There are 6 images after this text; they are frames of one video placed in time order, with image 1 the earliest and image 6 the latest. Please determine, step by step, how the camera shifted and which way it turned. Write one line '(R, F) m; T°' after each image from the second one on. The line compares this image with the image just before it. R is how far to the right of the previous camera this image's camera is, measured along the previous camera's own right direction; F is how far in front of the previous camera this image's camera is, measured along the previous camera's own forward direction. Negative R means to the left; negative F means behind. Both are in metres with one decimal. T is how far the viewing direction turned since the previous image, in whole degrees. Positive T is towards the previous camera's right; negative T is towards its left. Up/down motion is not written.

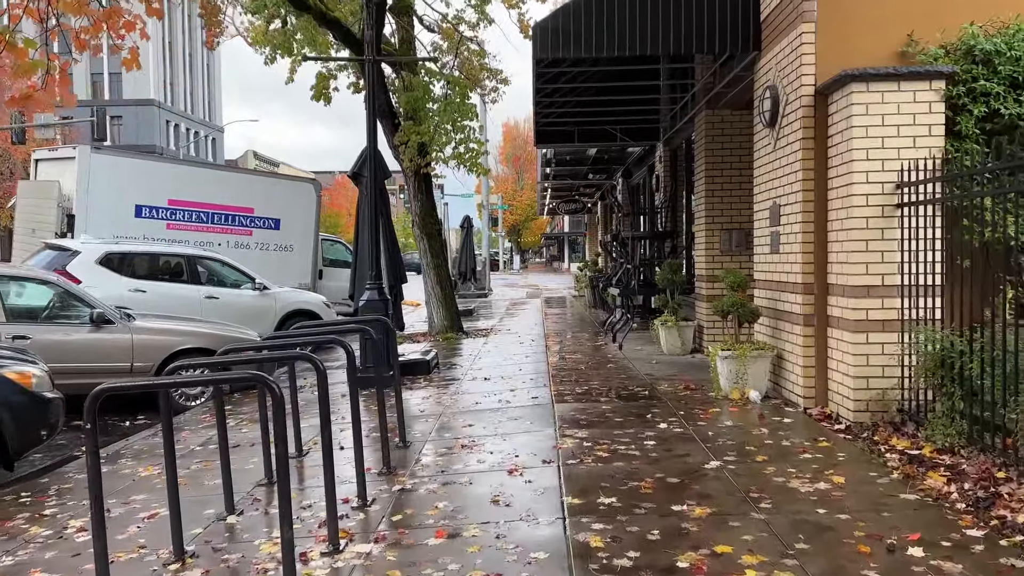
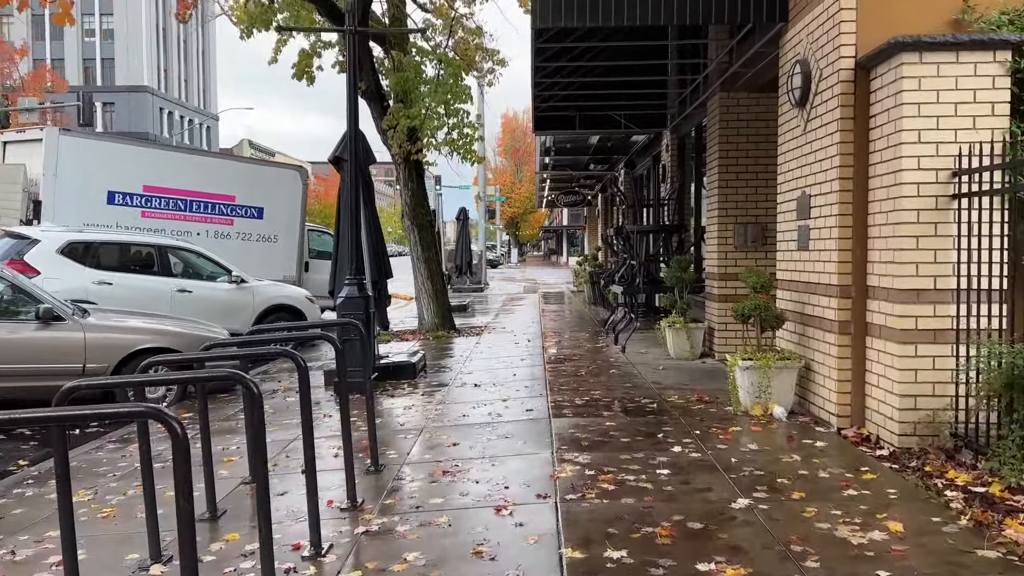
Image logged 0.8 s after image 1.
(0.0, +0.8) m; 0°
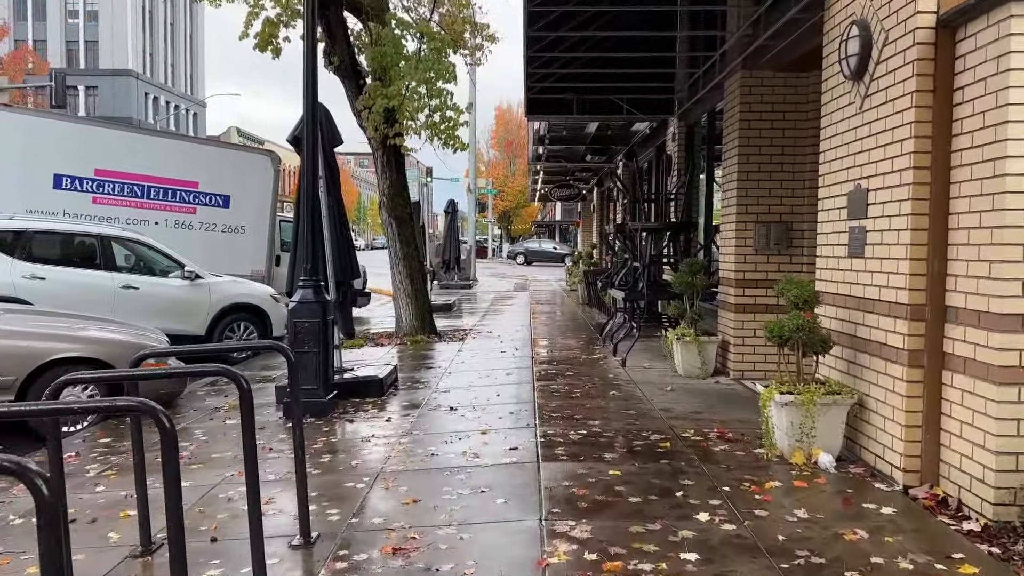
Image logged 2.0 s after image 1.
(+0.1, +1.2) m; +1°
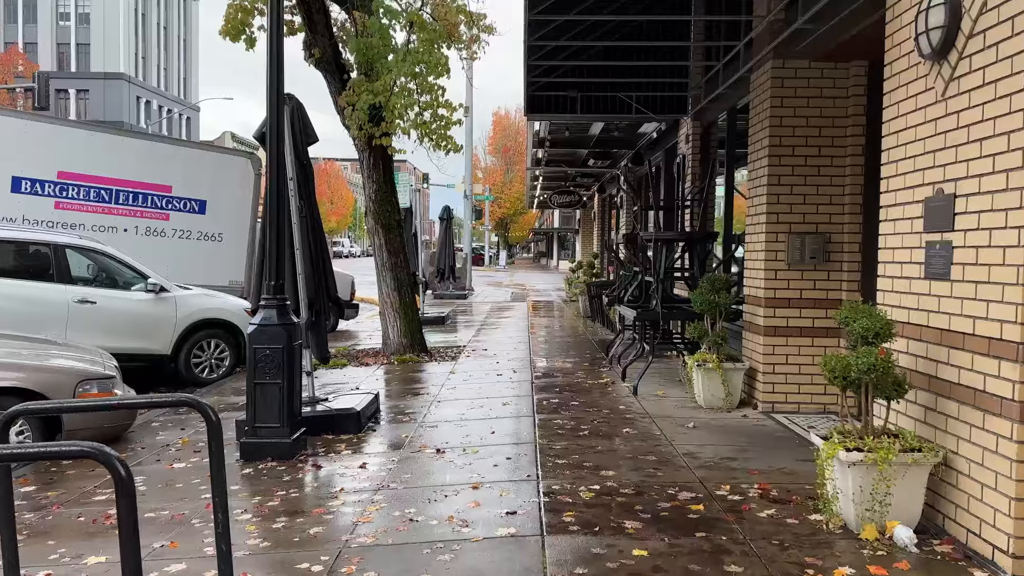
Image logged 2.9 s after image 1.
(0.0, +0.9) m; 0°
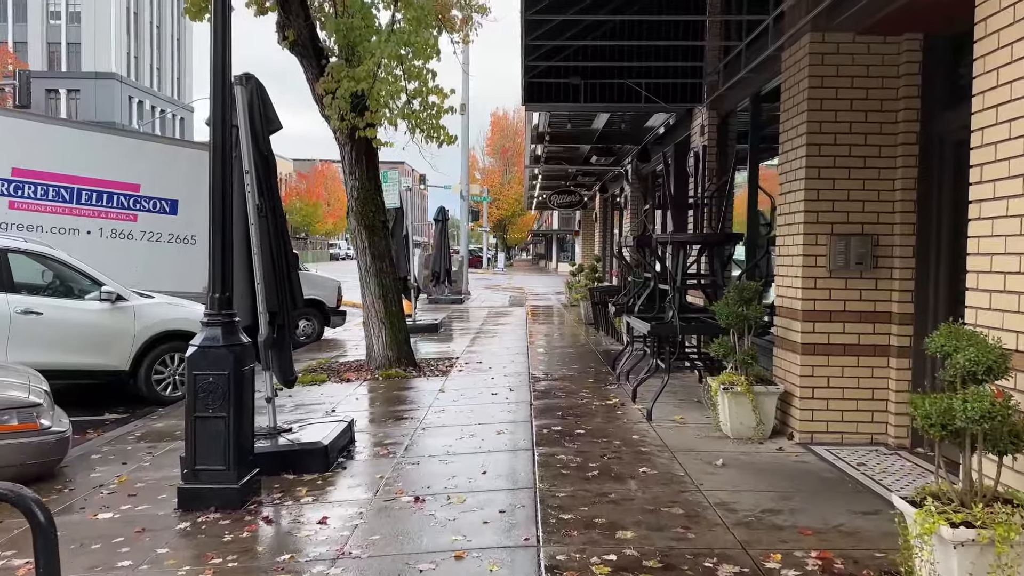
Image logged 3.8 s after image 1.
(0.0, +1.0) m; 0°
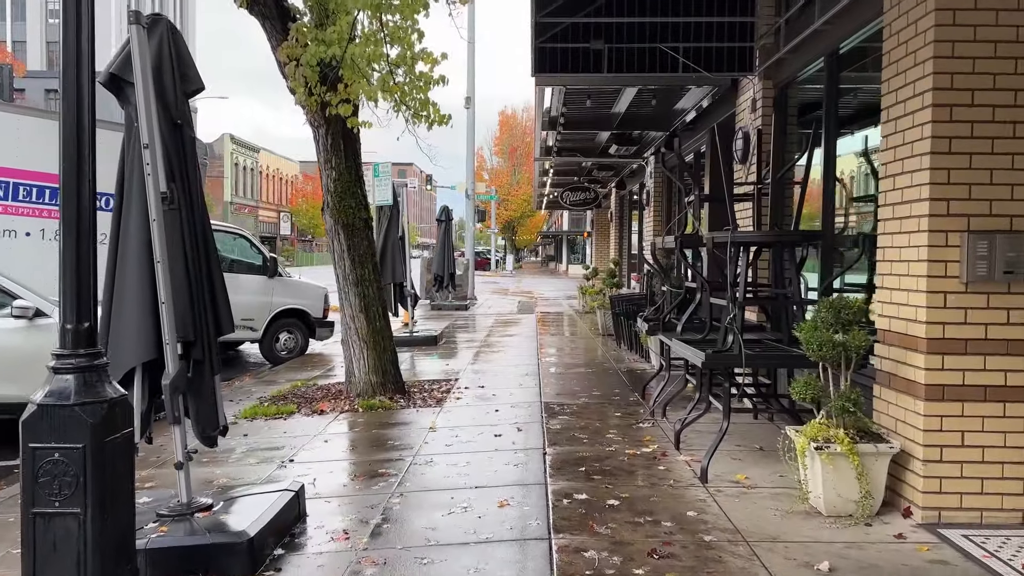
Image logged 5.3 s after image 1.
(0.0, +1.6) m; -1°
